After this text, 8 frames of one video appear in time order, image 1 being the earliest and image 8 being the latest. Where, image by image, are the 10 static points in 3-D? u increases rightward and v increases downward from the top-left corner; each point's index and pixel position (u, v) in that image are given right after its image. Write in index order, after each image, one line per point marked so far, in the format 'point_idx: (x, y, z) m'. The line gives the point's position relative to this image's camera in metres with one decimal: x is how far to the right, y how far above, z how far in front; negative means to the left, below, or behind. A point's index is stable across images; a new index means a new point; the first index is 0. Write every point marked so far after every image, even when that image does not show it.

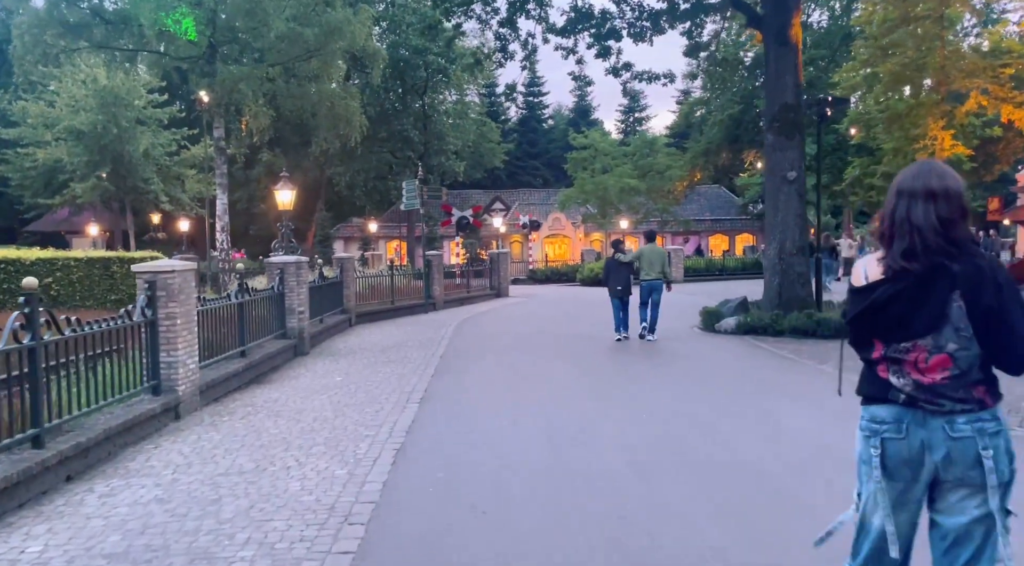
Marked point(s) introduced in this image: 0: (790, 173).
0: (+5.7, +2.2, +14.9) m
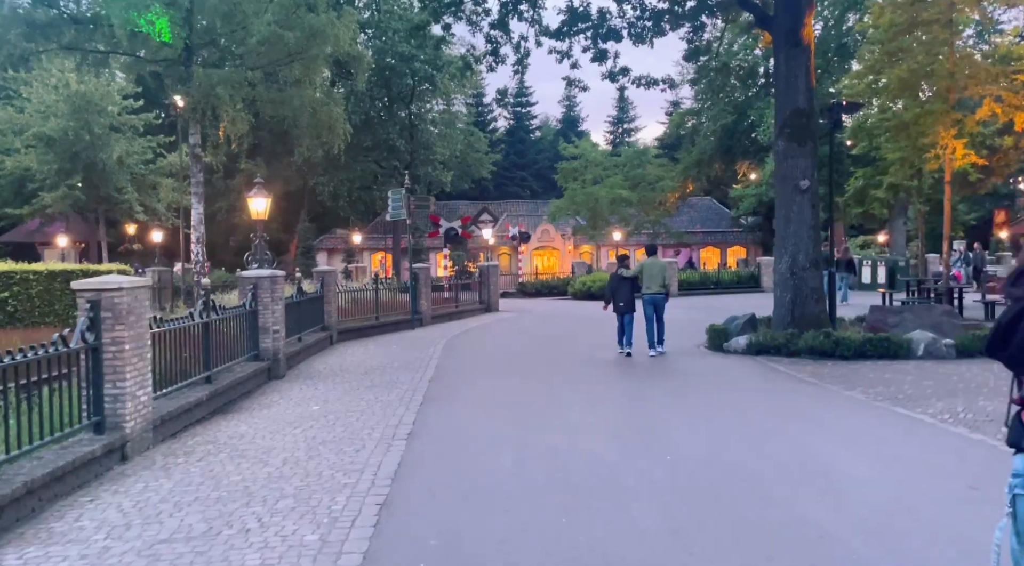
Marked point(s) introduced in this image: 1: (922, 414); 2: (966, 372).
0: (+5.5, +1.9, +14.0) m
1: (+4.6, -1.5, +8.3) m
2: (+6.8, -1.3, +11.1) m
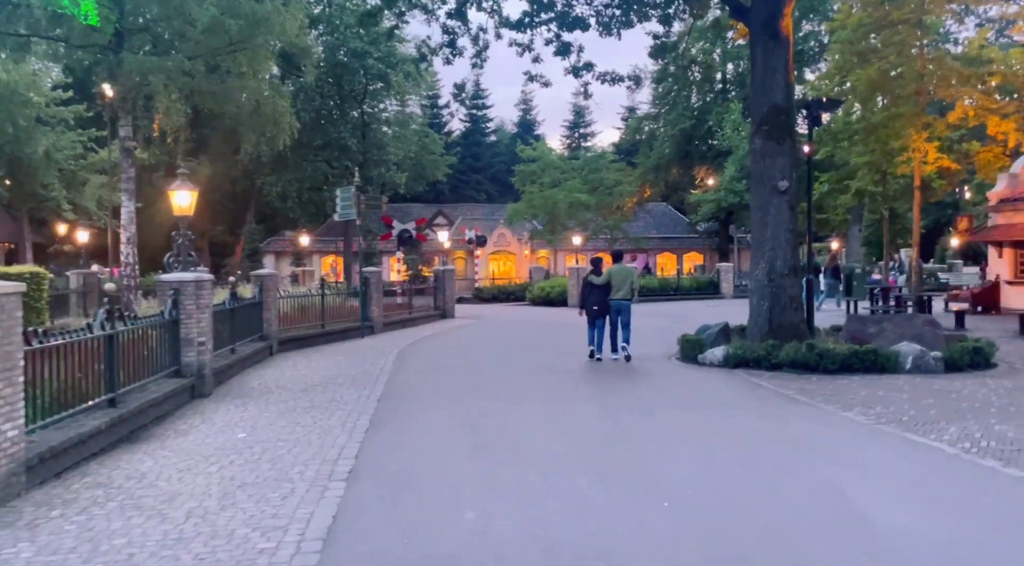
0: (+4.8, +1.8, +13.2) m
1: (+4.2, -1.6, +7.4) m
2: (+6.2, -1.5, +10.2) m
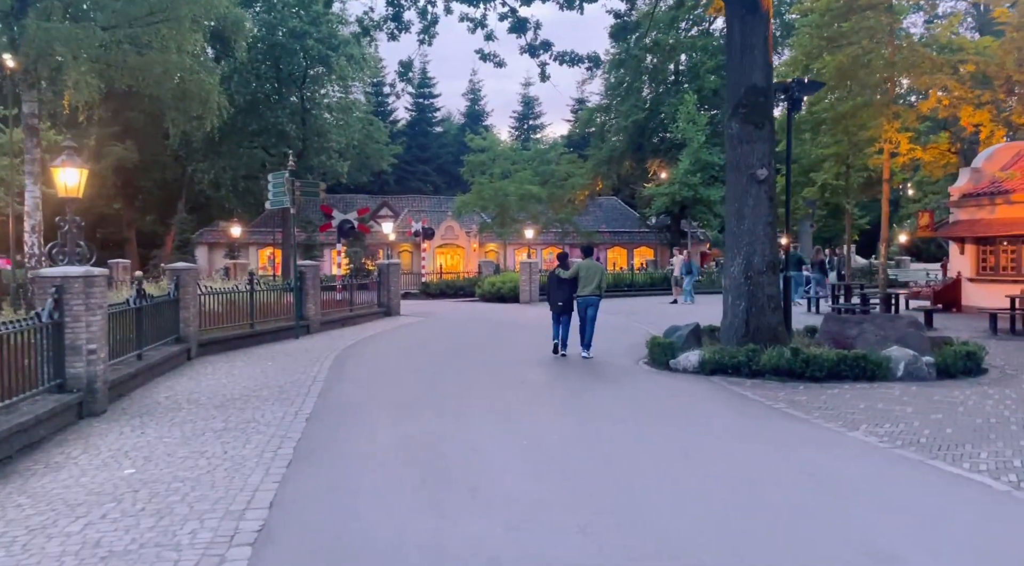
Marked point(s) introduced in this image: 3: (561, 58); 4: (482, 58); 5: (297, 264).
0: (+4.1, +1.8, +12.0) m
1: (+3.9, -1.6, +6.3) m
2: (+5.7, -1.5, +9.2) m
3: (+1.2, +5.5, +17.8) m
4: (-0.7, +5.6, +18.3) m
5: (-5.5, +0.5, +18.7) m
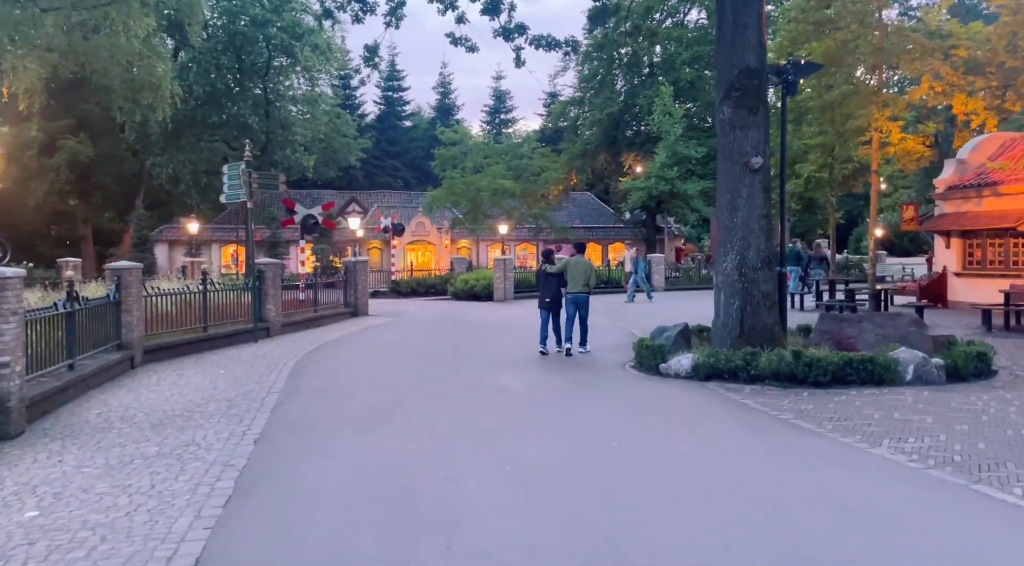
0: (+3.7, +1.9, +11.2) m
1: (+3.8, -1.6, +5.4) m
2: (+5.4, -1.4, +8.5) m
3: (+0.6, +5.5, +16.9) m
4: (-1.4, +5.6, +17.2) m
5: (-6.1, +0.5, +17.4) m
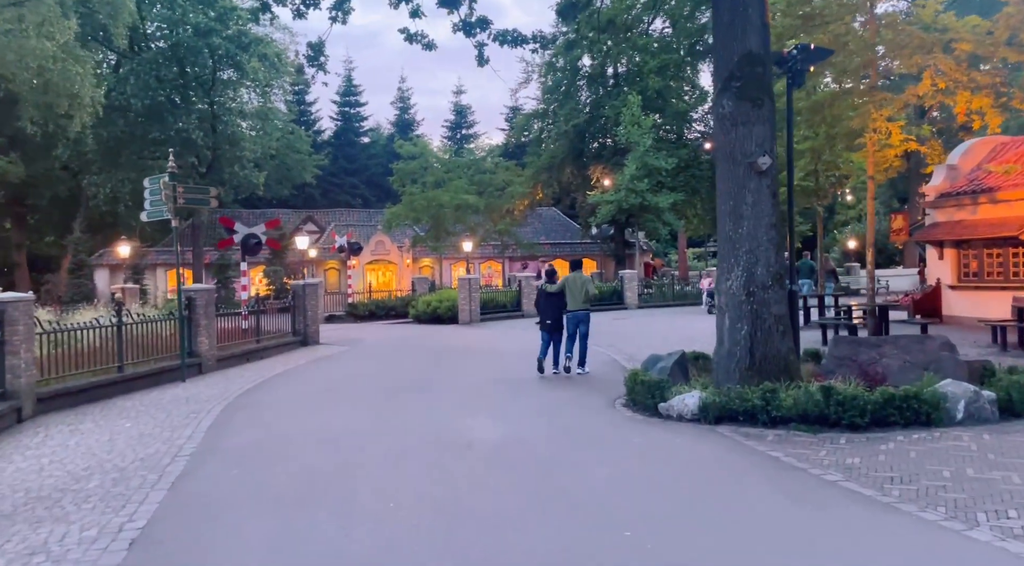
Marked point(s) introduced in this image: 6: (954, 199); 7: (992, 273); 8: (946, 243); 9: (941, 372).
0: (+3.2, +1.6, +9.5) m
1: (+3.7, -1.7, +3.7) m
2: (+5.2, -1.6, +6.8) m
3: (-0.2, +5.0, +15.1) m
4: (-2.2, +5.1, +15.4) m
5: (-6.8, -0.1, +15.3) m
6: (+11.5, +2.2, +19.2) m
7: (+12.0, +0.3, +18.5) m
8: (+11.4, +1.0, +19.5) m
9: (+5.8, -1.2, +9.9) m
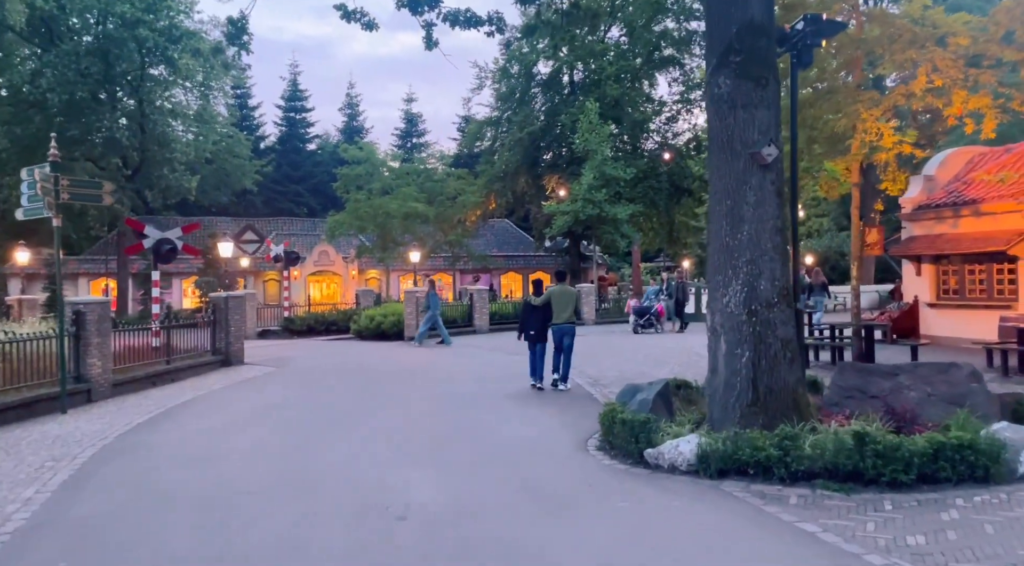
0: (+2.7, +1.4, +7.9) m
1: (+3.5, -1.8, +2.0) m
2: (+4.8, -1.7, +5.2) m
3: (-1.1, +4.8, +13.3) m
4: (-3.0, +4.8, +13.4) m
5: (-7.7, -0.3, +12.9) m
6: (+10.3, +1.8, +18.1) m
7: (+10.9, -0.2, +17.3) m
8: (+10.3, +0.6, +18.3) m
9: (+5.2, -1.4, +8.4) m
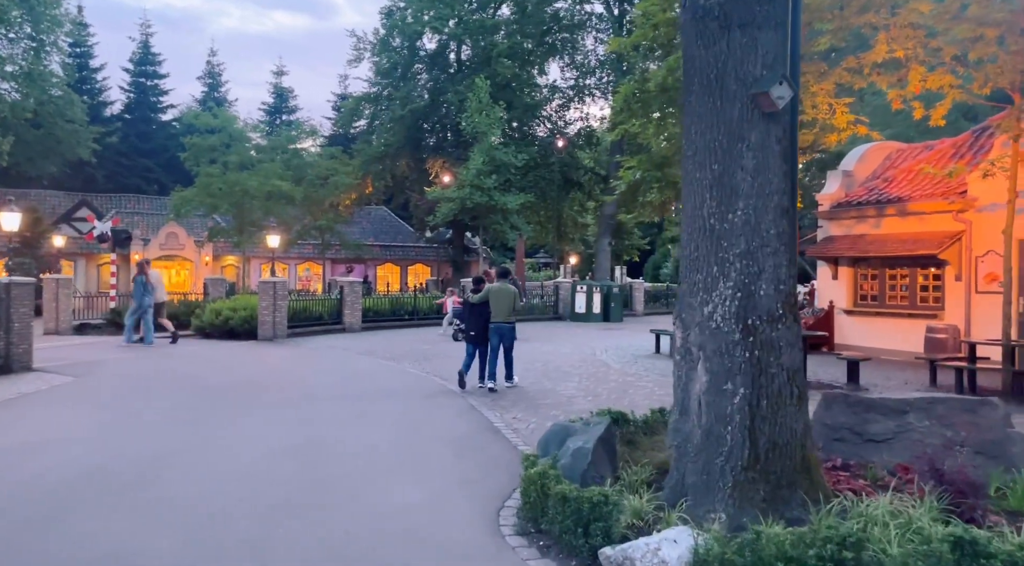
0: (+1.9, +1.4, +5.3) m
1: (+3.6, -1.9, -0.3) m
2: (+4.3, -1.8, +3.1) m
3: (-2.6, +4.9, +10.1) m
4: (-4.6, +5.0, +9.9) m
5: (-9.2, 0.0, +8.6) m
6: (+7.7, +1.7, +16.7) m
7: (+8.4, -0.3, +16.1) m
8: (+7.6, +0.5, +16.9) m
9: (+4.2, -1.5, +6.3) m
